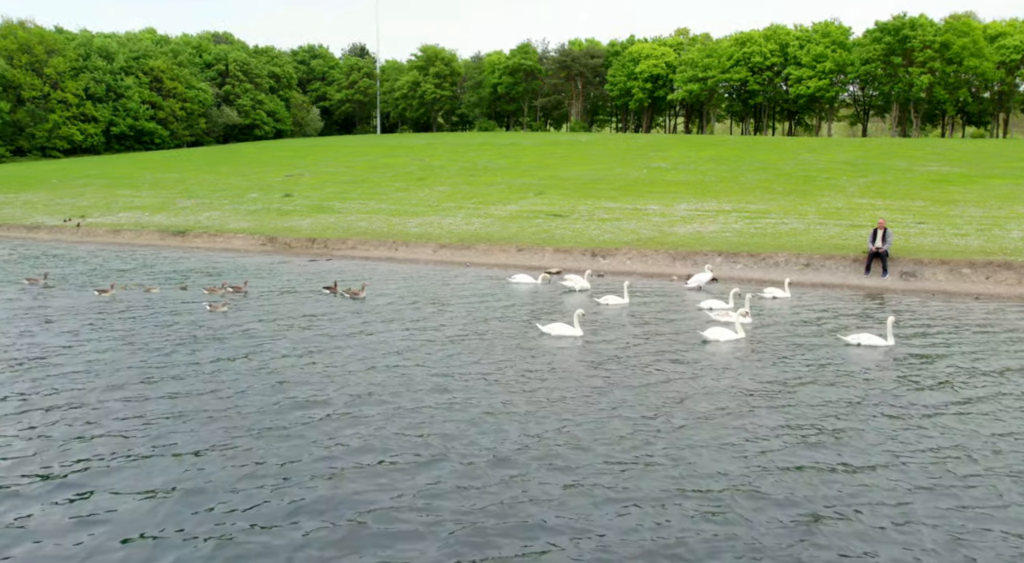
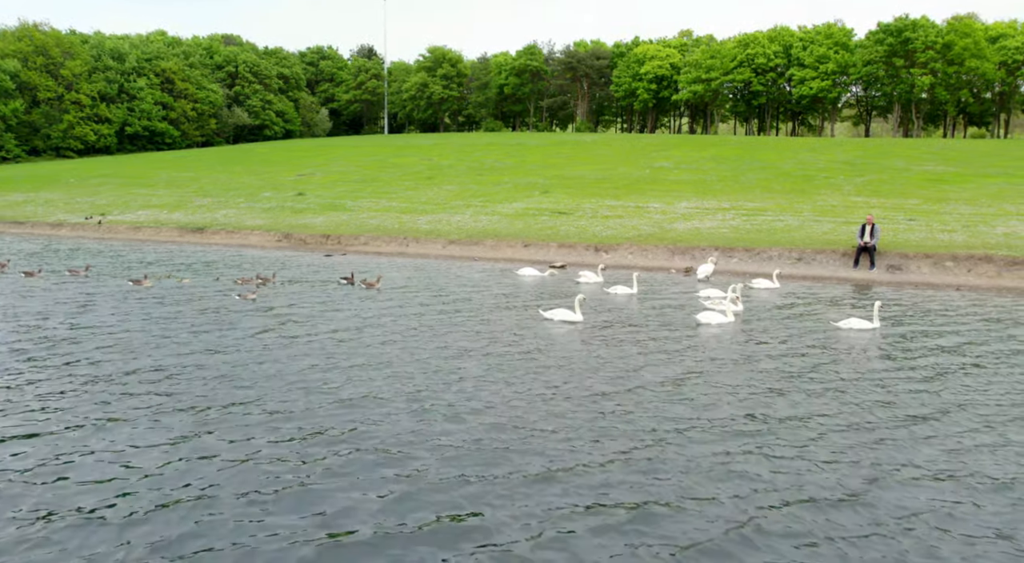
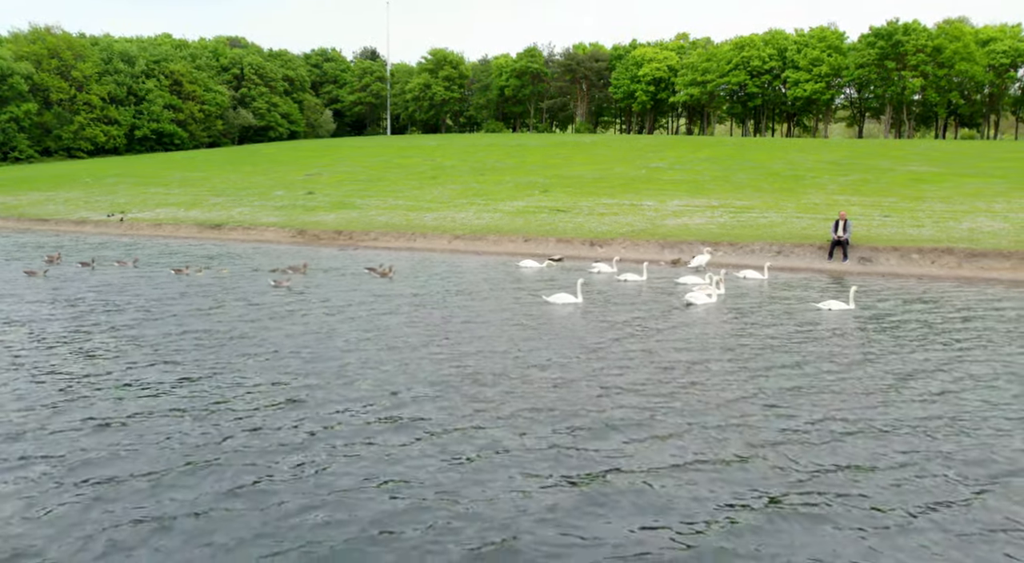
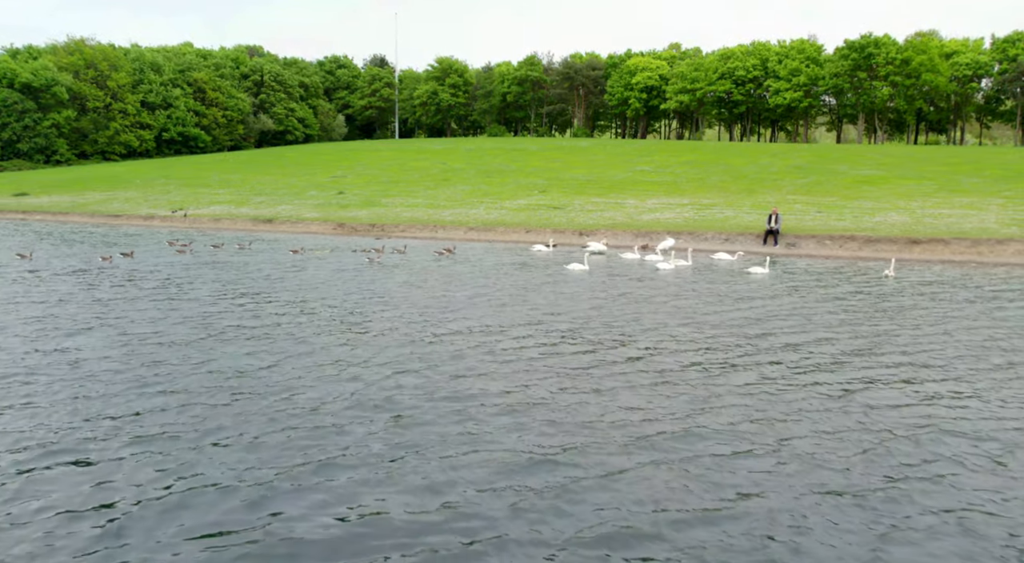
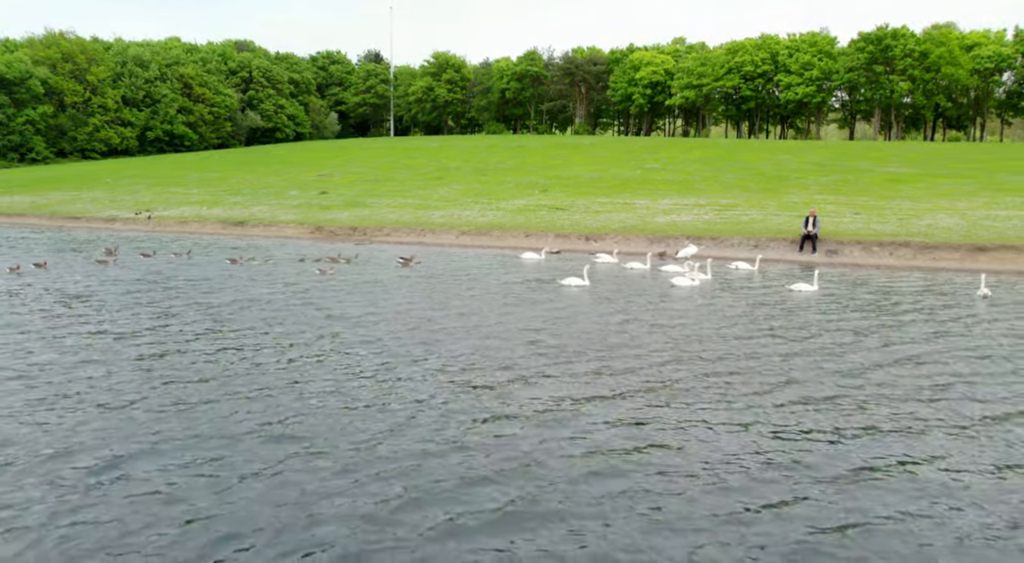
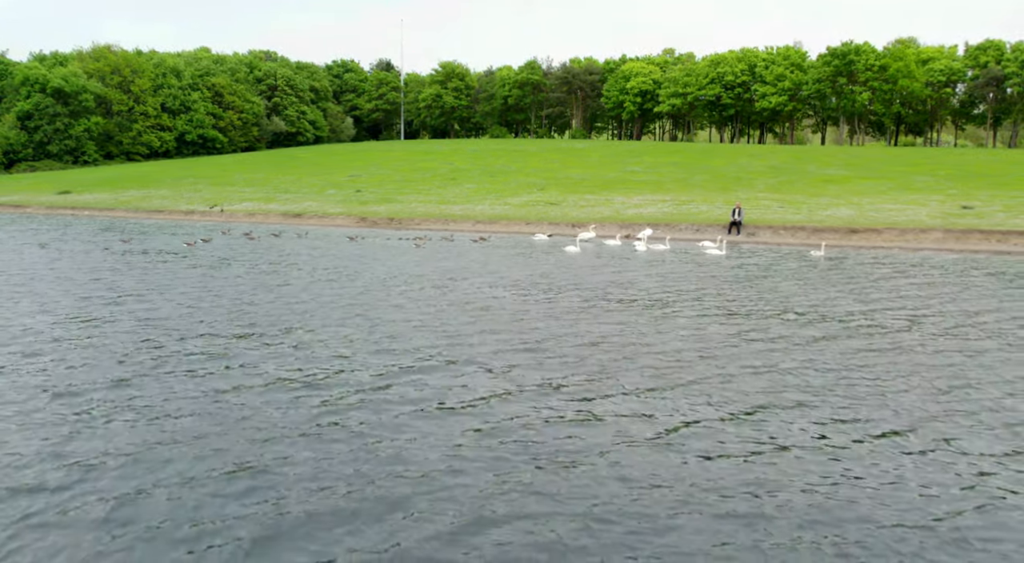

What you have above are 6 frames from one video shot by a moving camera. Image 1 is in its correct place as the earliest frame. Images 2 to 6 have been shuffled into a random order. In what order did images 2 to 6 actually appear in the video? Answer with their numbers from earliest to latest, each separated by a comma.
2, 3, 5, 4, 6
